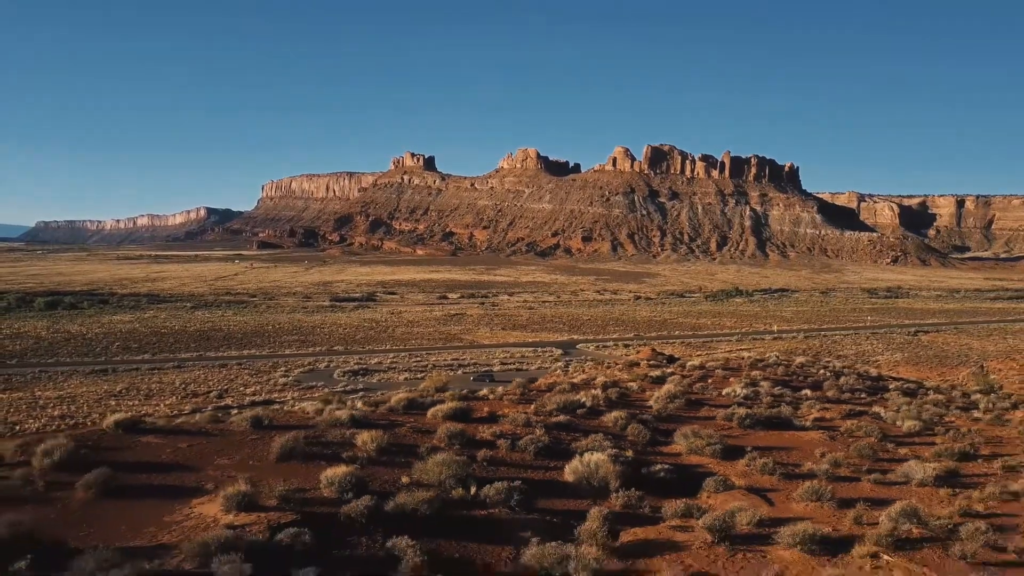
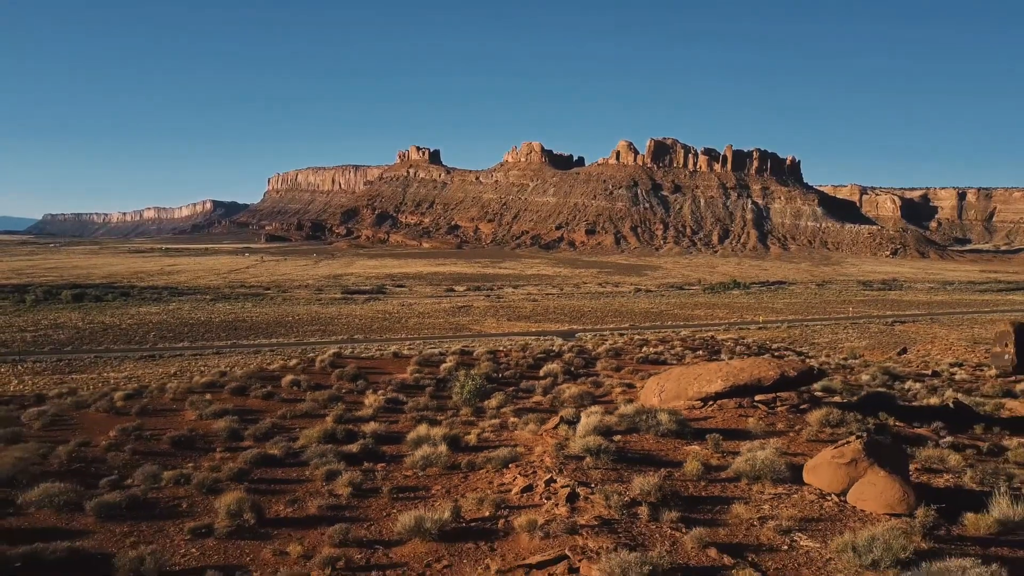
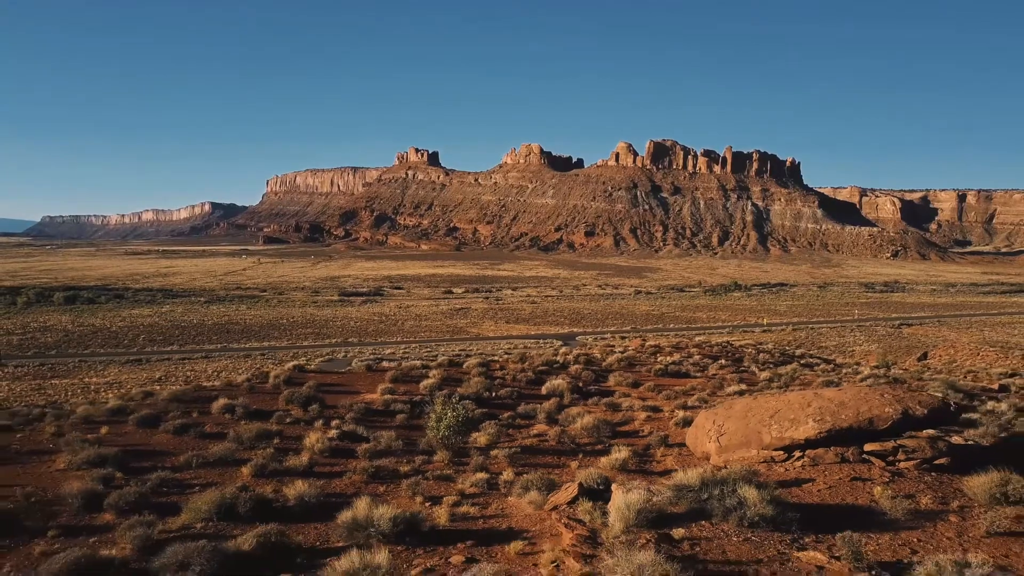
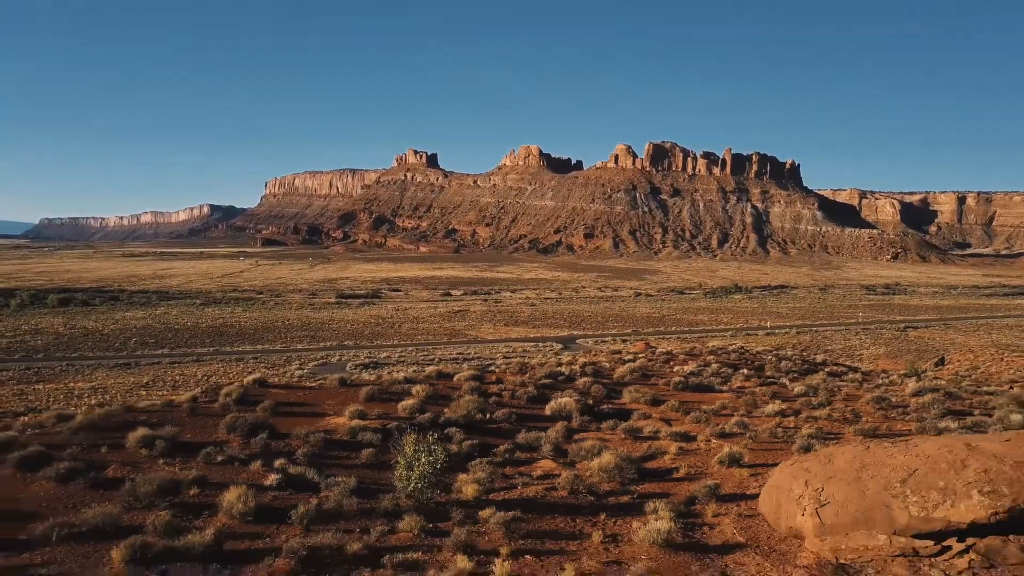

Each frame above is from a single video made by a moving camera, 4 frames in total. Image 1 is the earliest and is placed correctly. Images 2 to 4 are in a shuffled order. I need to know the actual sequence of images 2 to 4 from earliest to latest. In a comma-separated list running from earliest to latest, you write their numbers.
4, 3, 2
